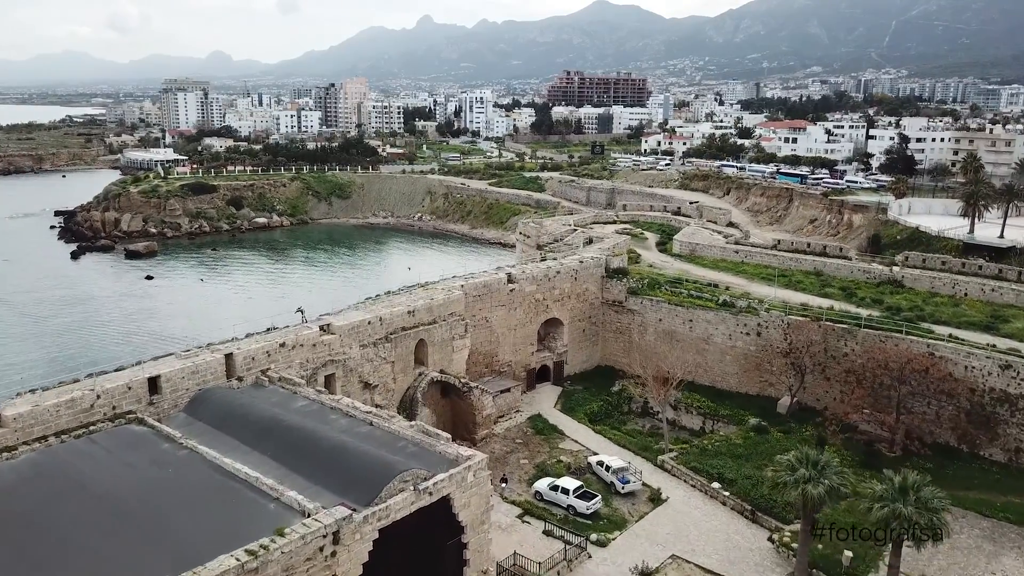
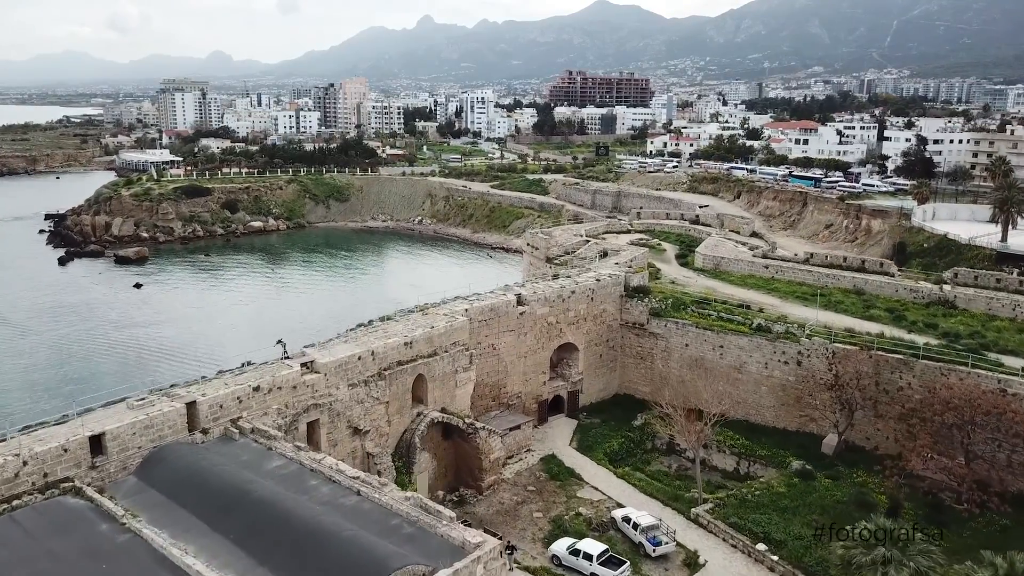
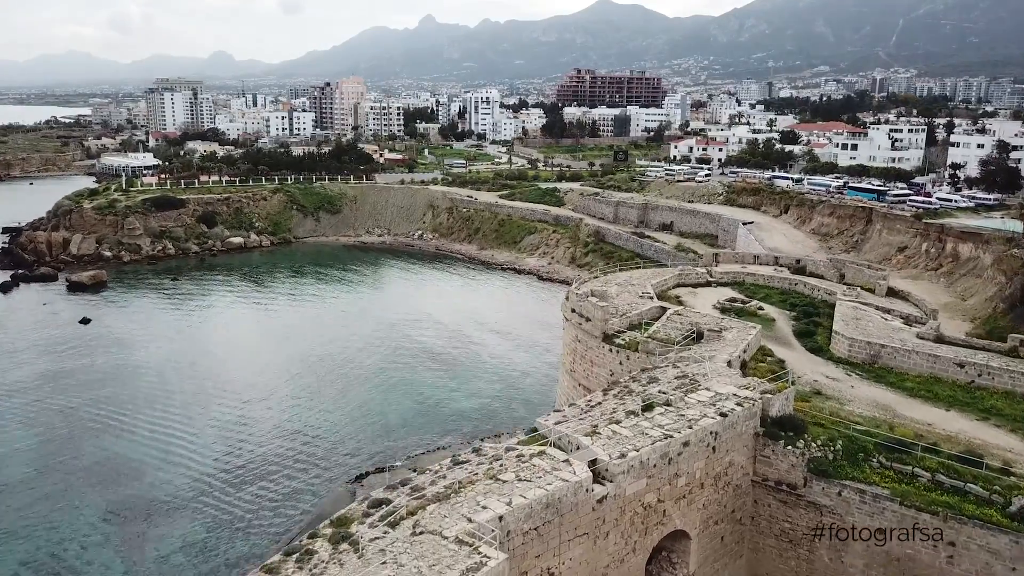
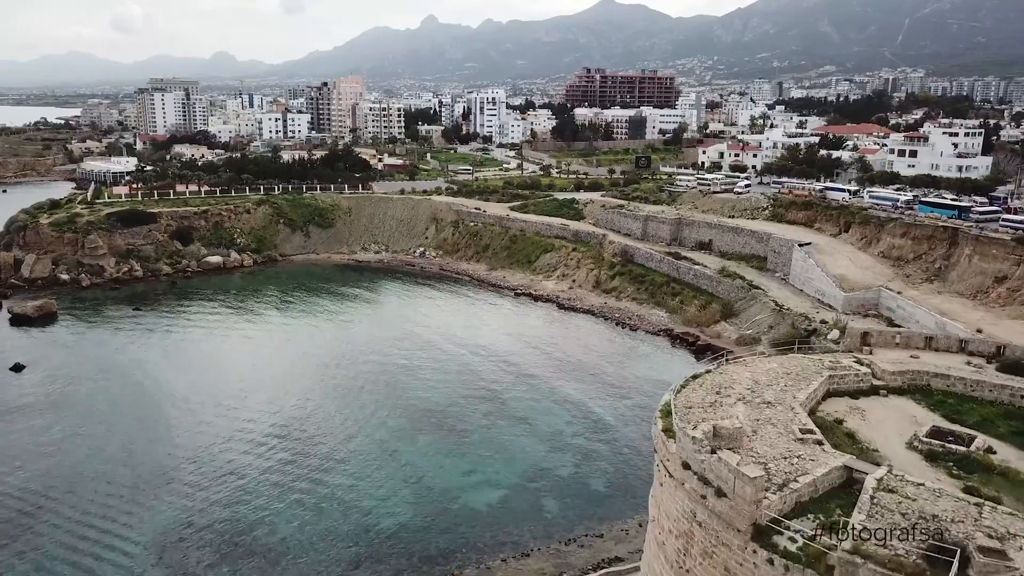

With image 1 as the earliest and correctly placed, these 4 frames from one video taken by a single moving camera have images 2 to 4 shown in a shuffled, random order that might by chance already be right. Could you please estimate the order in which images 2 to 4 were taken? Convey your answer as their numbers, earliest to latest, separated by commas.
2, 3, 4
